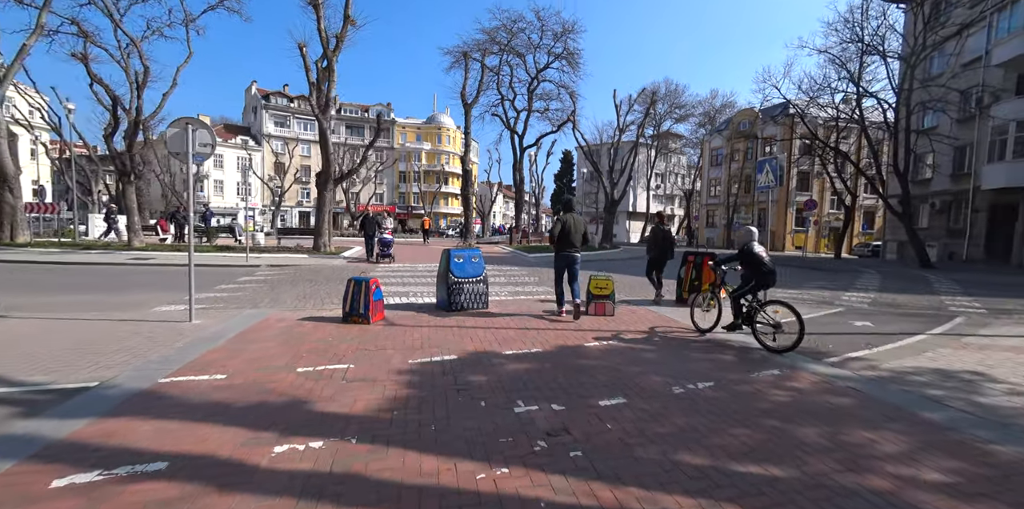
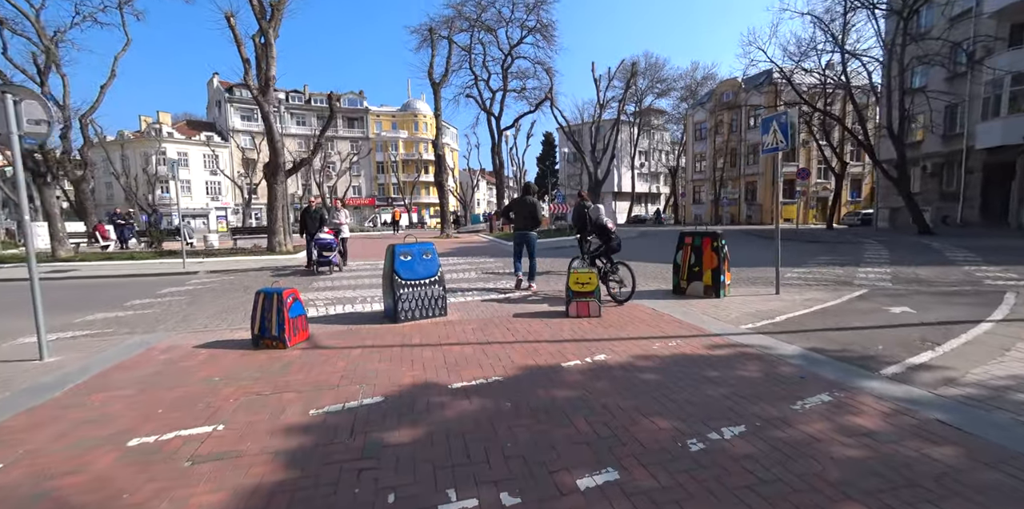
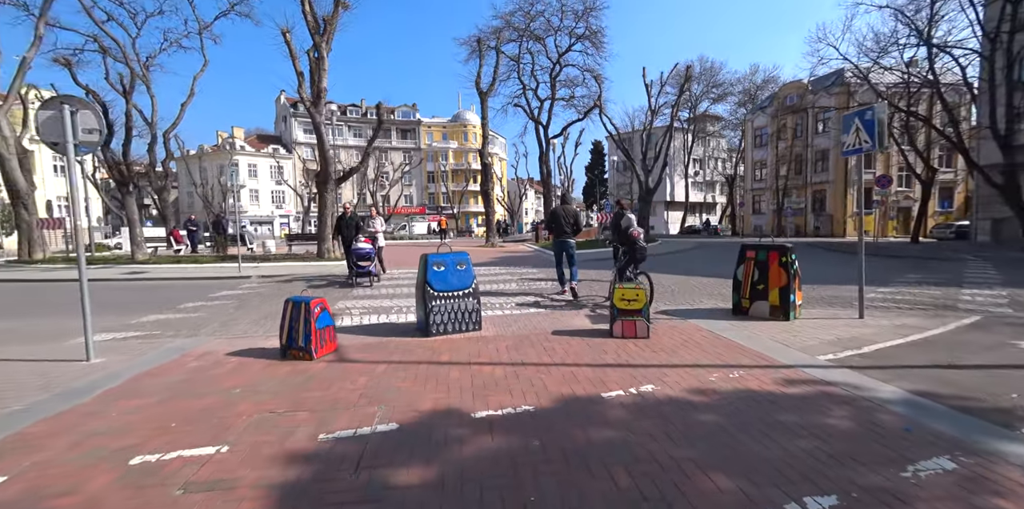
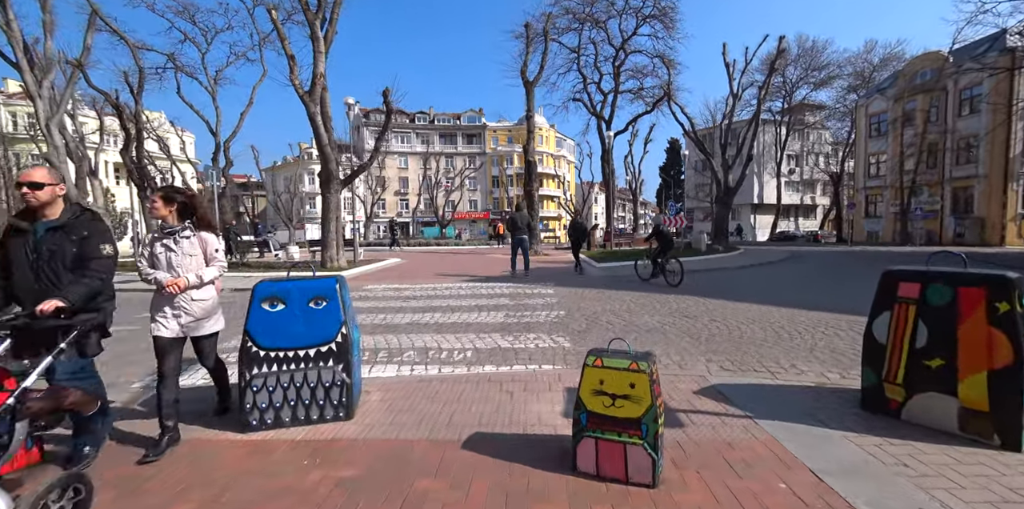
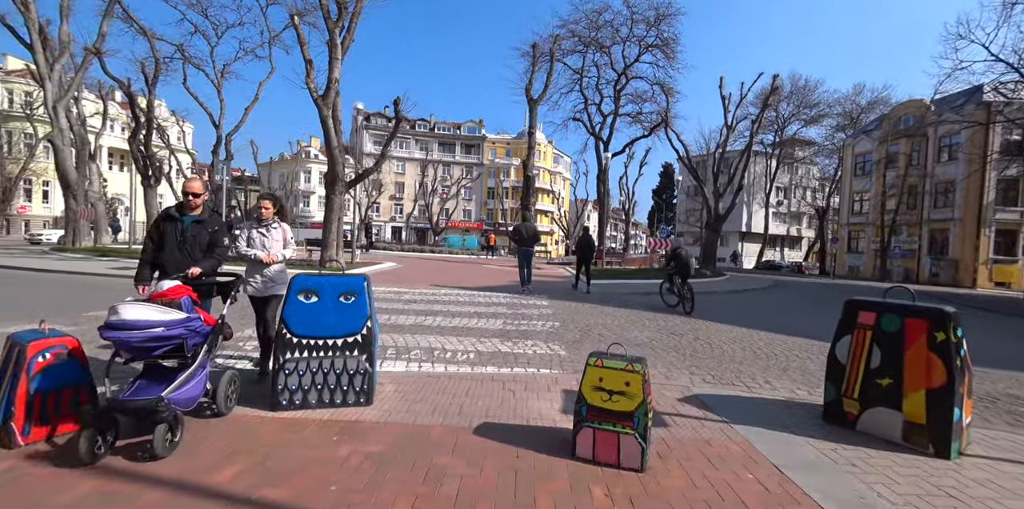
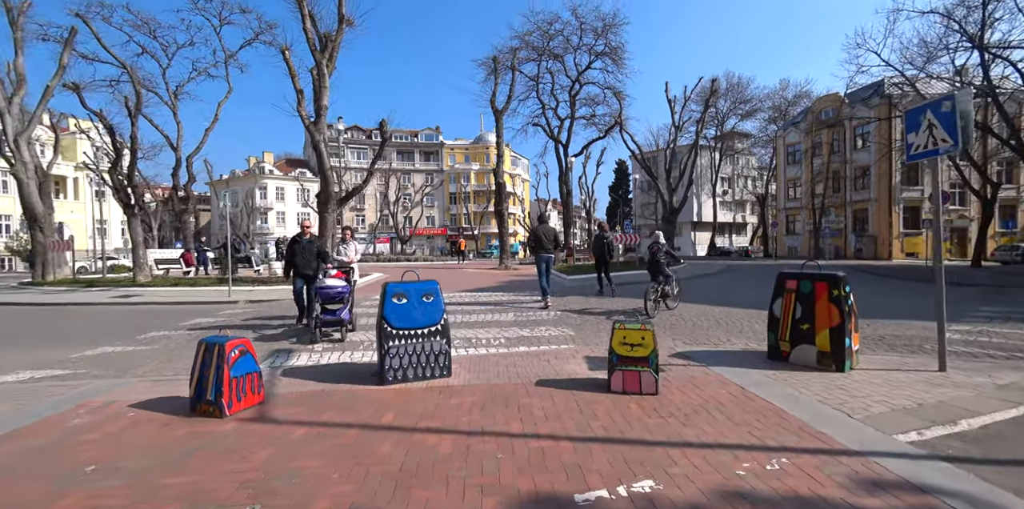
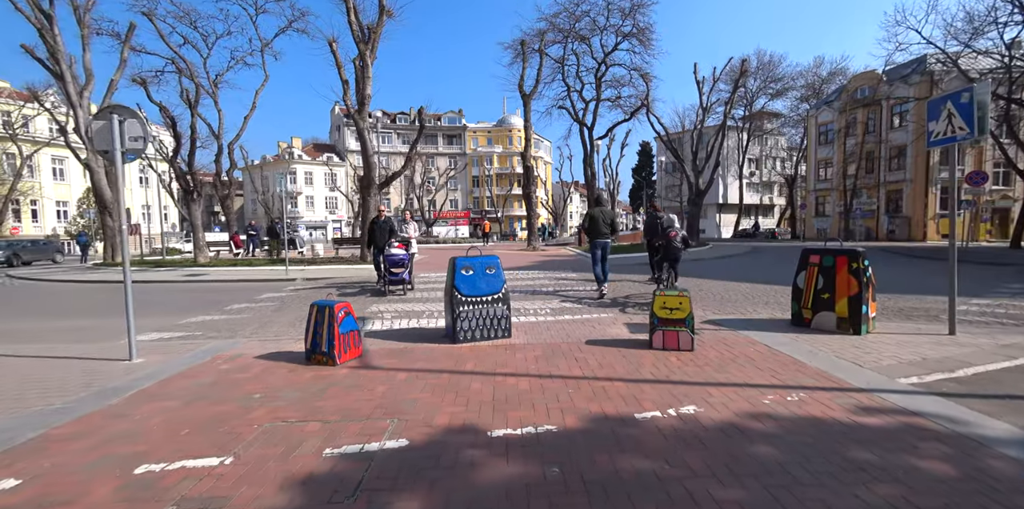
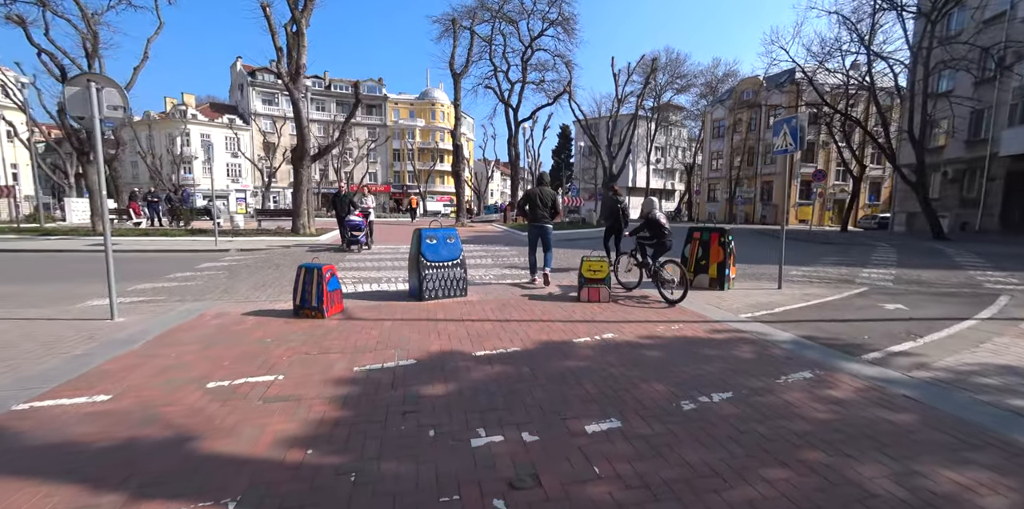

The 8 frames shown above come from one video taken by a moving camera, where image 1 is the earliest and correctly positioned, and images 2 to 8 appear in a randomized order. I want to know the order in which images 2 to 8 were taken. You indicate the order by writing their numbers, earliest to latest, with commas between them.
8, 2, 3, 7, 6, 5, 4
